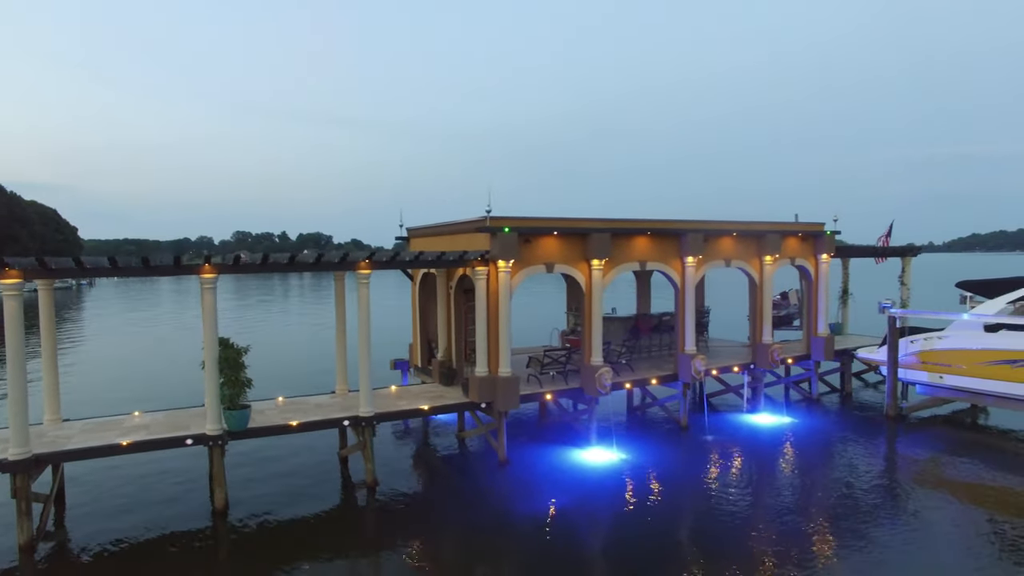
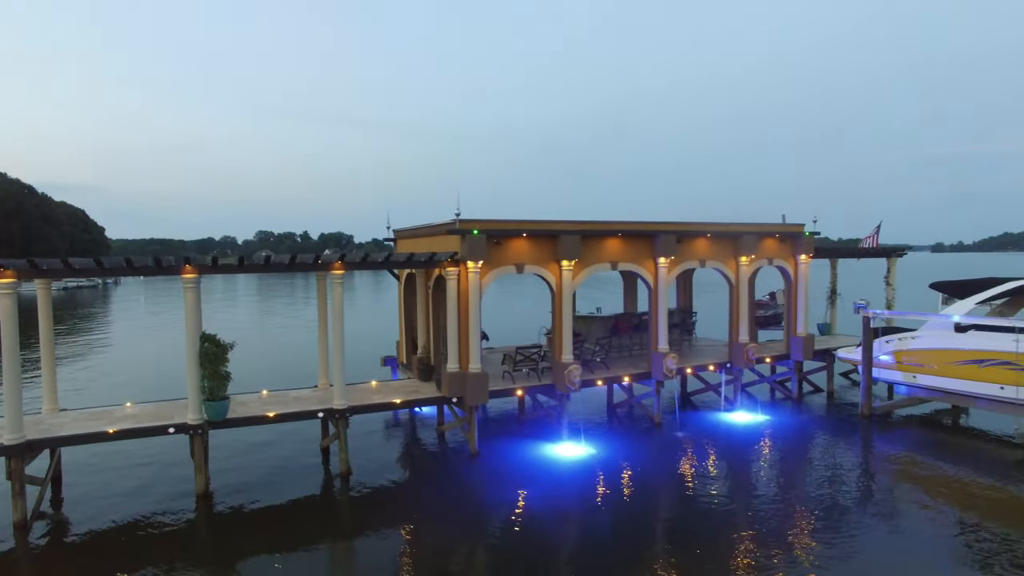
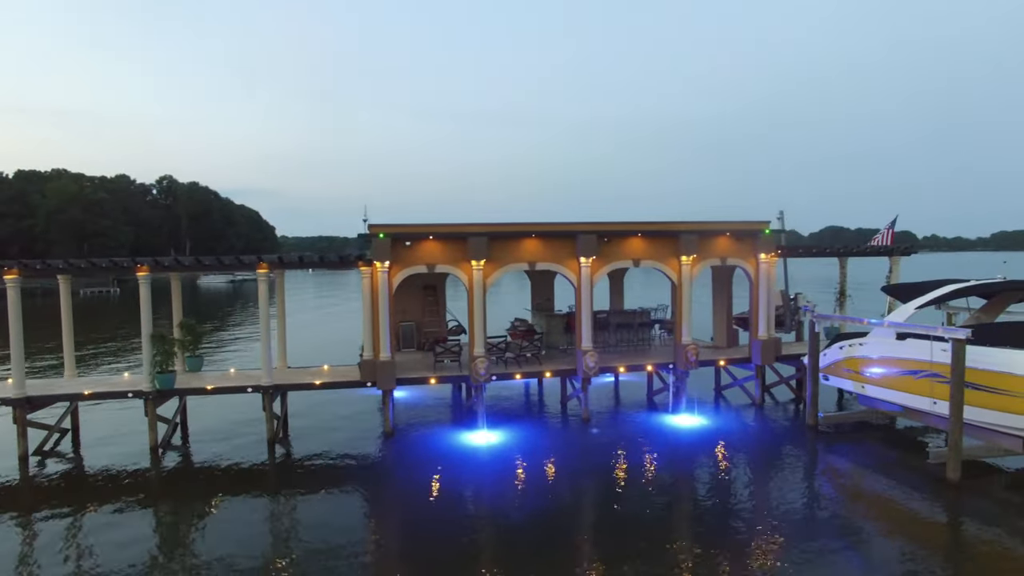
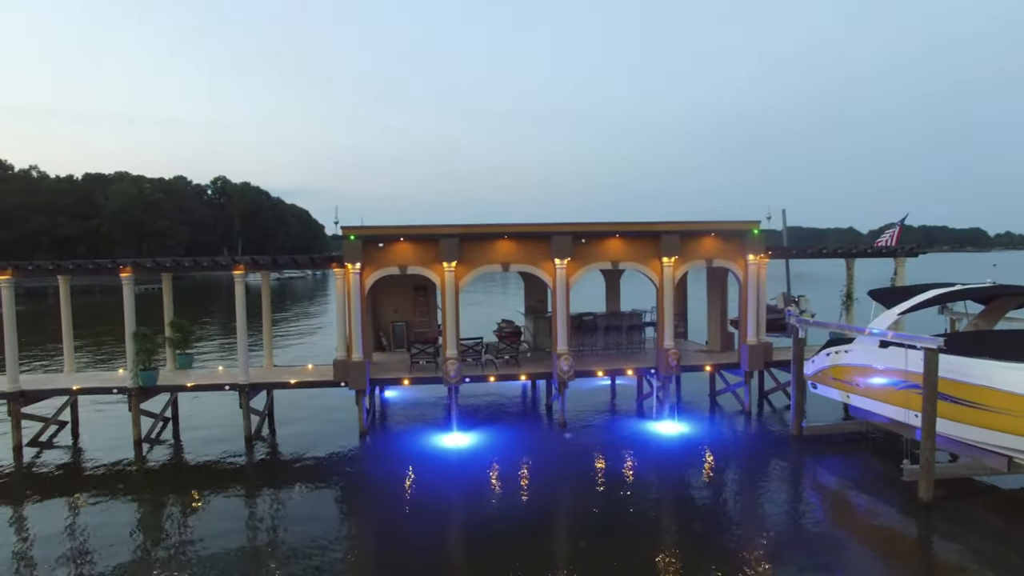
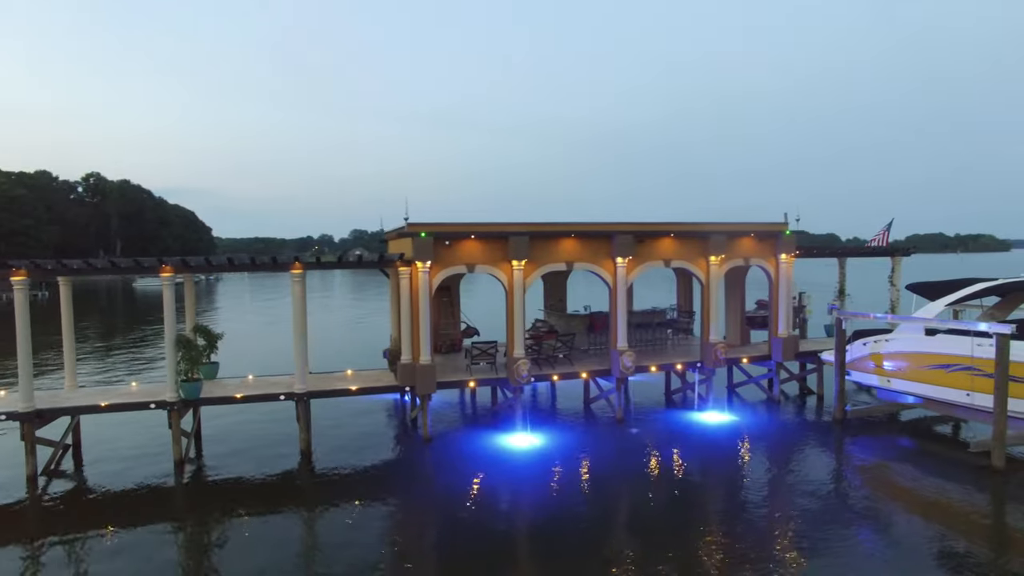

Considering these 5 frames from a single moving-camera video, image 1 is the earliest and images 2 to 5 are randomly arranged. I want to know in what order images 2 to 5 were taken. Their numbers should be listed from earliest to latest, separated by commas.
2, 5, 3, 4
